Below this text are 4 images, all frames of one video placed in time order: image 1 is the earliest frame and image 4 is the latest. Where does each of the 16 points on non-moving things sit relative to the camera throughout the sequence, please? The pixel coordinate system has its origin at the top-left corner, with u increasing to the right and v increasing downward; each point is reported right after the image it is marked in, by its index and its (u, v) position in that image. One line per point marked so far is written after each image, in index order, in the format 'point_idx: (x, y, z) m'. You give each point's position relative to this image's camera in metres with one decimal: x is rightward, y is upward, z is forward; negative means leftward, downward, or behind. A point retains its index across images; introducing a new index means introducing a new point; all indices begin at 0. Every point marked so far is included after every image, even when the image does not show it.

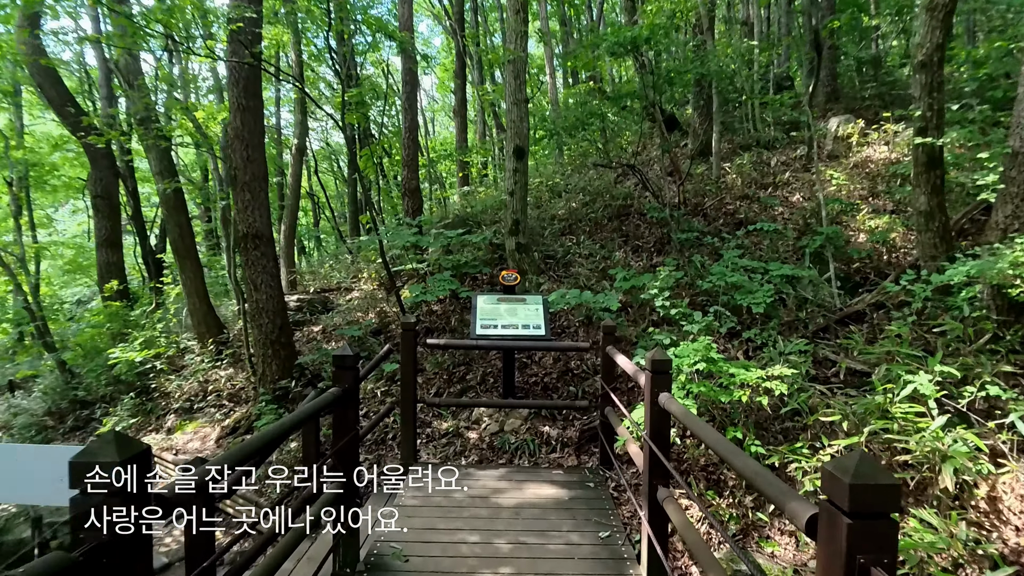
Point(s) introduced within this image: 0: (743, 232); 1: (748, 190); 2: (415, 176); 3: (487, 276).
0: (+3.1, +0.7, +7.7) m
1: (+3.6, +1.5, +8.7) m
2: (-1.5, +1.8, +9.0) m
3: (-0.3, +0.2, +7.6) m
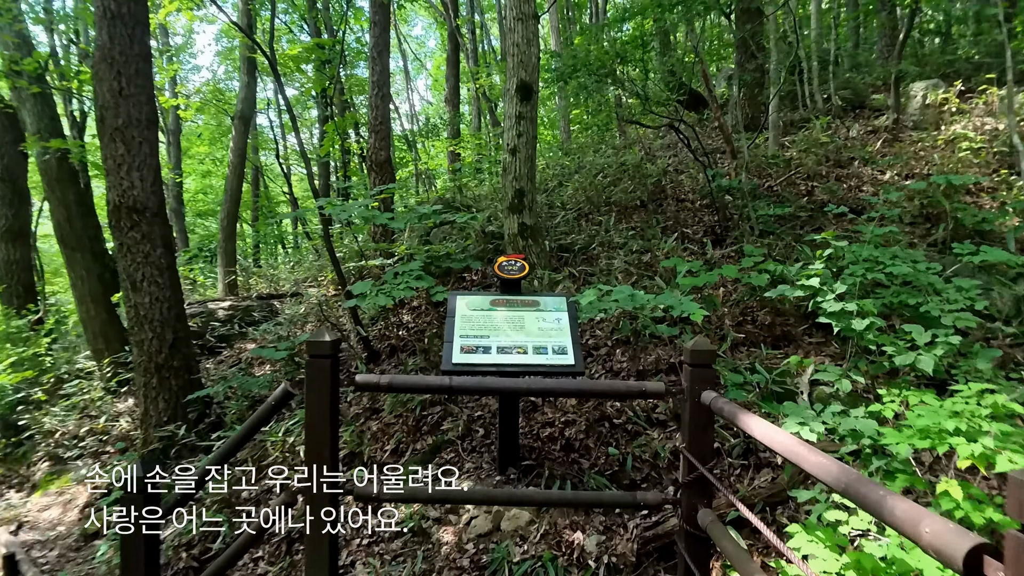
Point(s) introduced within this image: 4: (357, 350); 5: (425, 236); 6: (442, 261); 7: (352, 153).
0: (+3.1, +0.7, +5.6) m
1: (+3.6, +1.4, +6.7) m
2: (-1.5, +1.7, +6.9) m
3: (-0.3, +0.1, +5.5) m
4: (-1.4, -0.6, +5.1) m
5: (-0.9, +0.6, +6.2) m
6: (-0.6, +0.2, +5.2) m
7: (-2.3, +1.9, +8.2) m
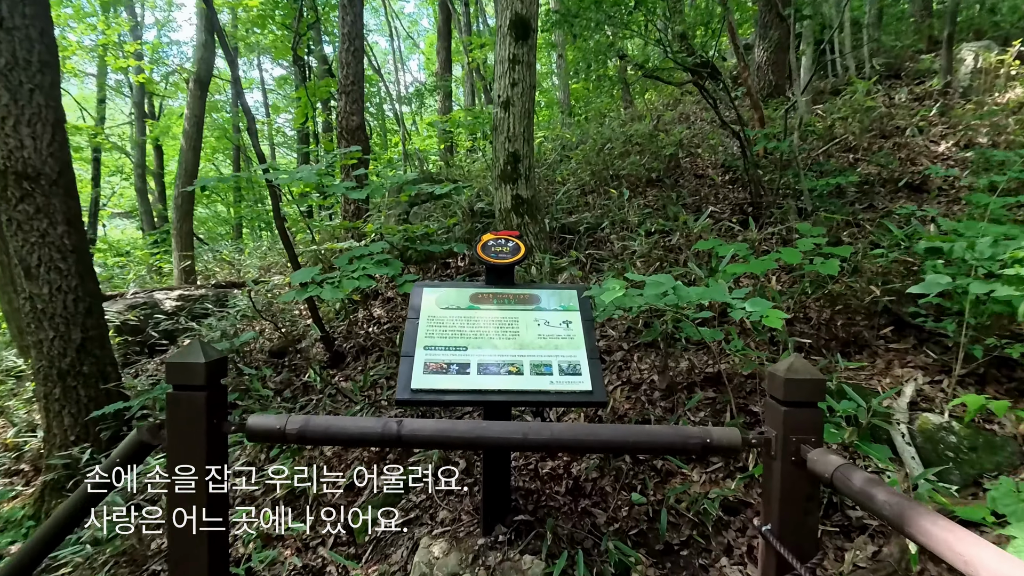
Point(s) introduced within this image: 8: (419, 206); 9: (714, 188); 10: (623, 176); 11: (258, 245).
0: (+3.0, +0.8, +4.7) m
1: (+3.6, +1.5, +5.7) m
2: (-1.6, +1.9, +5.9) m
3: (-0.4, +0.2, +4.6) m
4: (-1.4, -0.5, +4.2) m
5: (-1.0, +0.7, +5.2) m
6: (-0.7, +0.3, +4.3) m
7: (-2.4, +2.1, +7.2) m
8: (-0.9, +0.7, +5.3) m
9: (+1.9, +0.9, +5.3) m
10: (+1.1, +1.1, +5.7) m
11: (-3.2, +0.5, +7.2) m
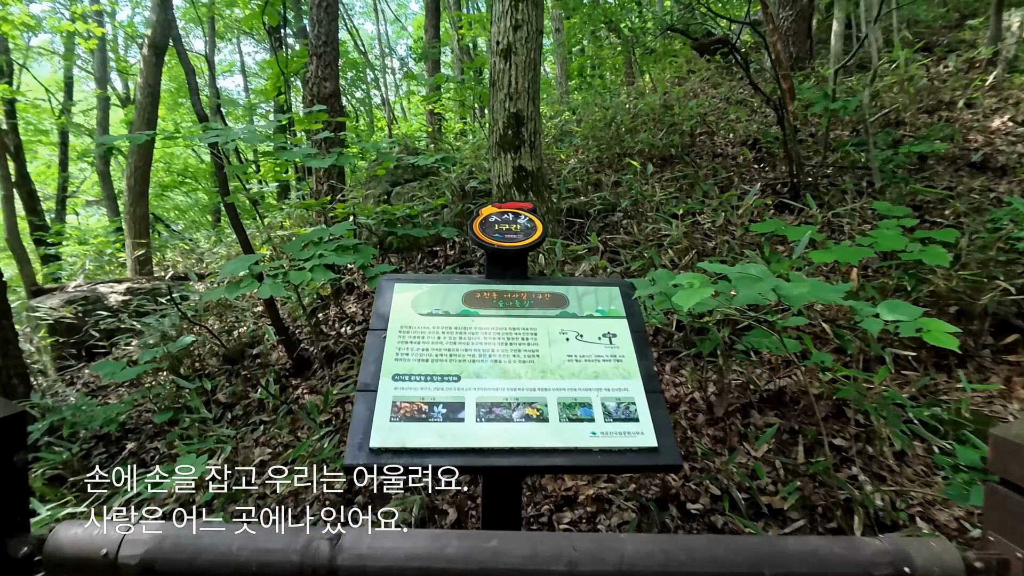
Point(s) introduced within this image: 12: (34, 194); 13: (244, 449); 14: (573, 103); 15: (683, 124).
0: (+3.0, +0.8, +4.0) m
1: (+3.5, +1.6, +5.1) m
2: (-1.6, +1.9, +5.2) m
3: (-0.4, +0.3, +3.9) m
4: (-1.4, -0.4, +3.5) m
5: (-1.0, +0.7, +4.5) m
6: (-0.7, +0.4, +3.6) m
7: (-2.4, +2.2, +6.4) m
8: (-0.9, +0.8, +4.5) m
9: (+1.9, +1.0, +4.6) m
10: (+1.1, +1.2, +5.0) m
11: (-3.2, +0.6, +6.5) m
12: (-7.5, +1.5, +9.1) m
13: (-1.3, -0.8, +2.9) m
14: (+0.7, +2.2, +6.9) m
15: (+1.6, +1.5, +5.3) m
